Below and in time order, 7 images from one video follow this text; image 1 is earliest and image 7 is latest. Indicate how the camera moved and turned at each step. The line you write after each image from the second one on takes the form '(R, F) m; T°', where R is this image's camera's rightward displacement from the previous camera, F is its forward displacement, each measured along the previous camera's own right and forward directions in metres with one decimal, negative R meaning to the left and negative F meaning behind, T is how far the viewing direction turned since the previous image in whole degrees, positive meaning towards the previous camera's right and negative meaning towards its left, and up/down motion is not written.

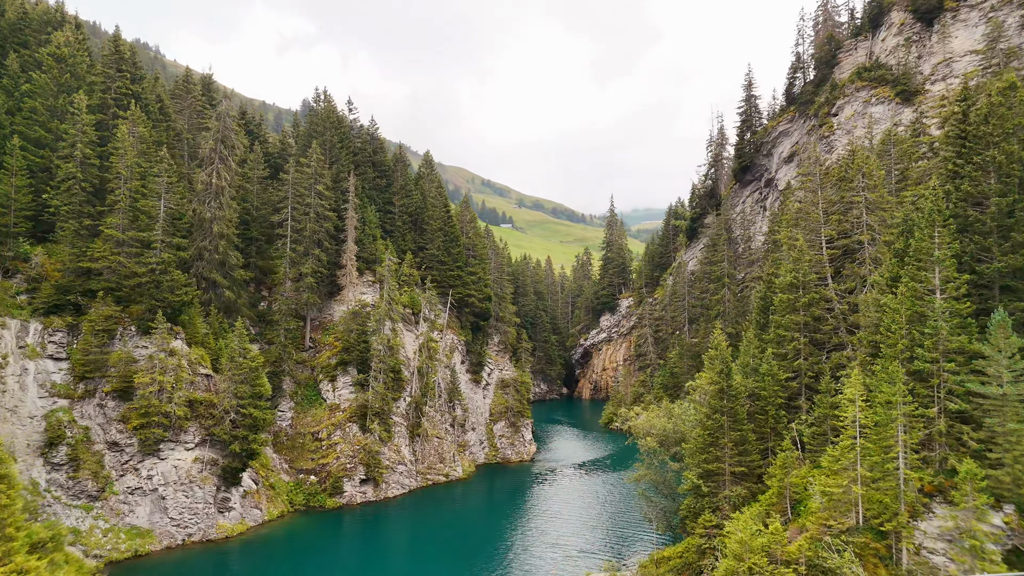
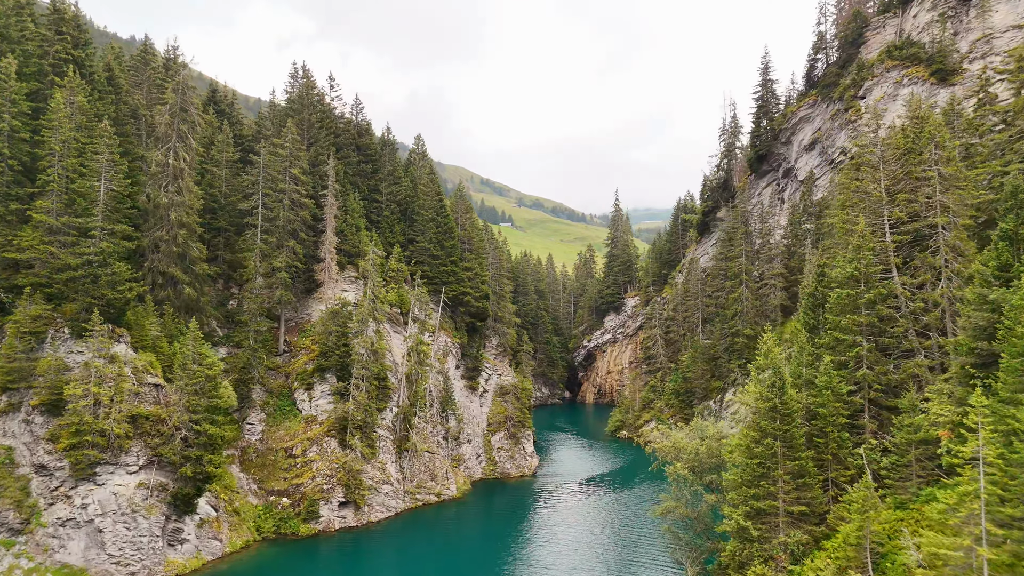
(0.0, +5.0) m; 0°
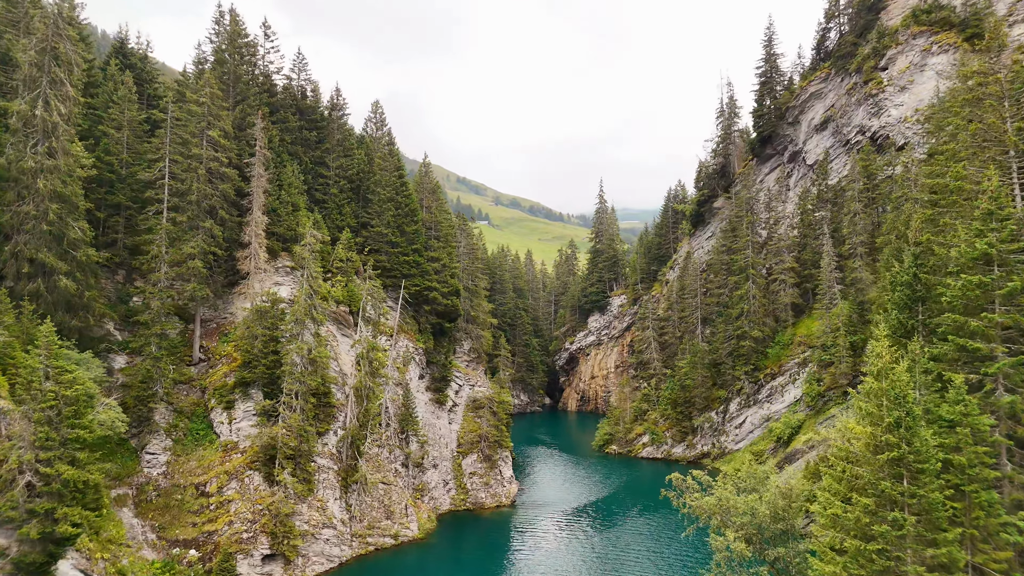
(+0.1, +7.7) m; +2°
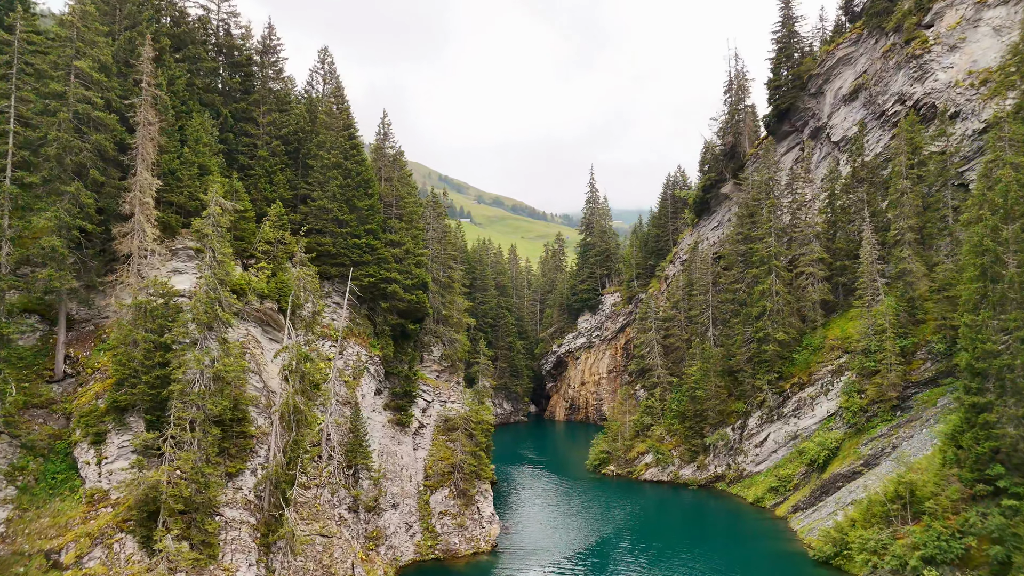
(+0.1, +8.1) m; +1°
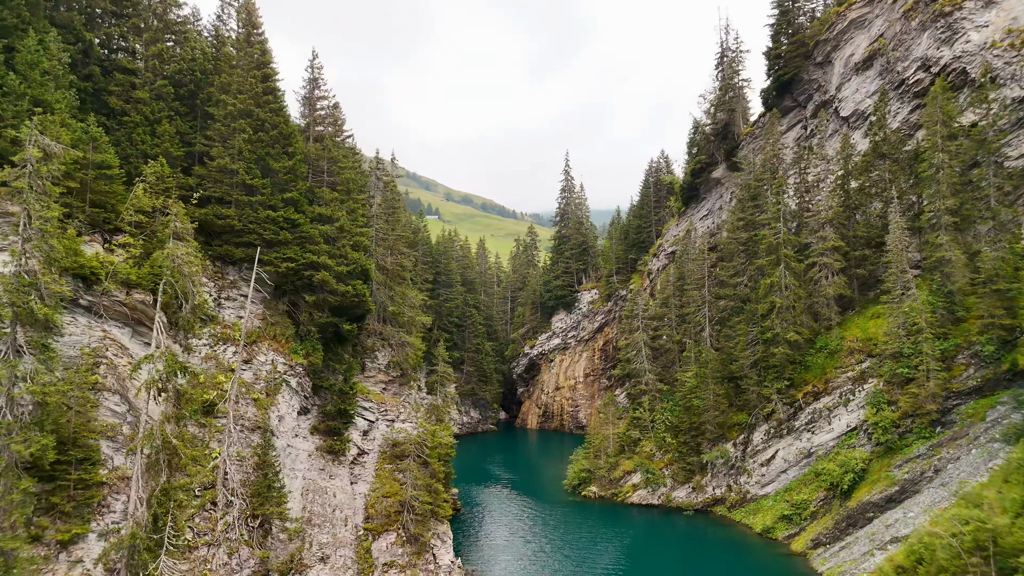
(+0.2, +6.8) m; +2°
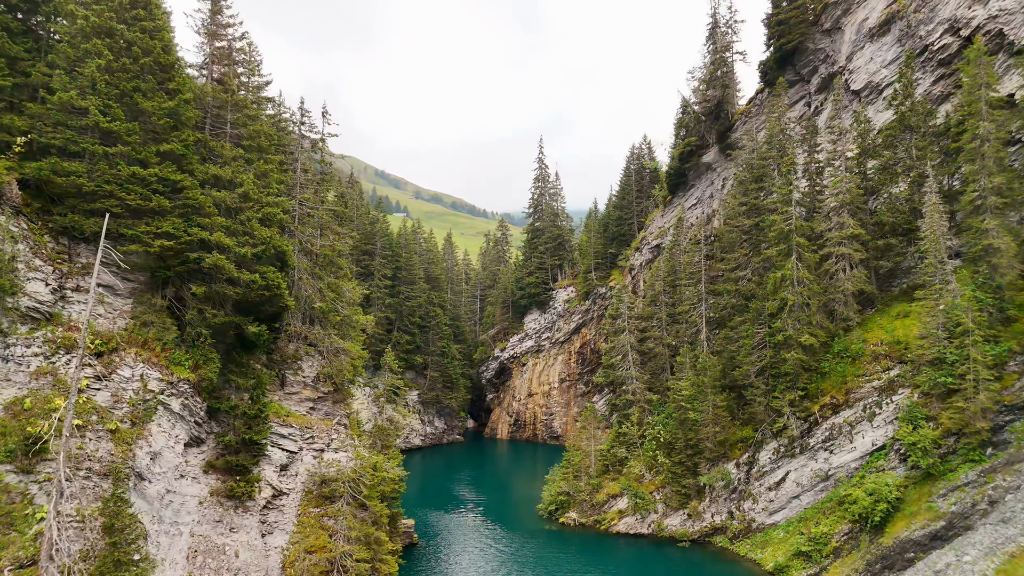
(+0.2, +6.0) m; +2°
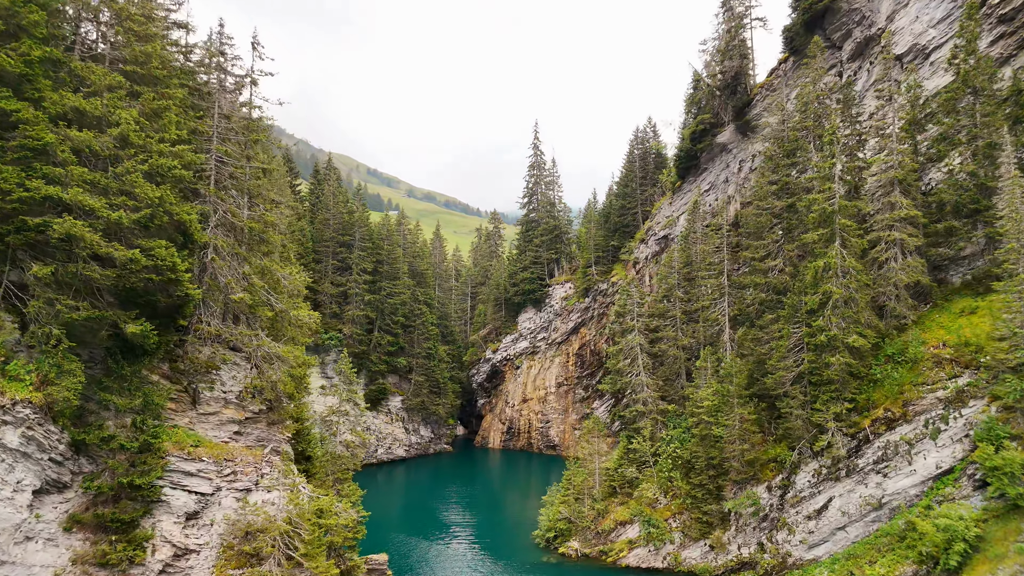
(+0.1, +5.2) m; 0°
